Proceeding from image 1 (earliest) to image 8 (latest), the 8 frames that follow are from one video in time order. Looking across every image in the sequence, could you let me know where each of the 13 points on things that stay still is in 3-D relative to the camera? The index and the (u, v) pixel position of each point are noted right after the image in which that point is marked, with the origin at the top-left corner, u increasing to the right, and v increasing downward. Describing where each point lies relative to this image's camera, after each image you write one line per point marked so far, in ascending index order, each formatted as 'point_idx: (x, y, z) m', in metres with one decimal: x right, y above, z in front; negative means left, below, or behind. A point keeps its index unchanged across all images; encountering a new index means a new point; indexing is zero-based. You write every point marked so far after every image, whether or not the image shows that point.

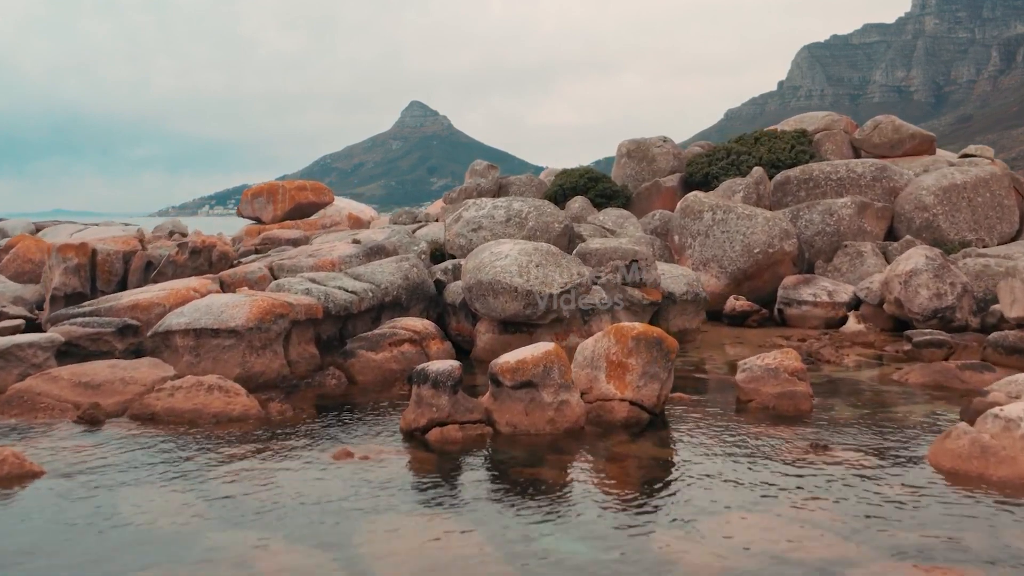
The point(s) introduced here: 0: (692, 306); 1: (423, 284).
0: (+2.9, -0.3, +17.1) m
1: (-1.3, +0.1, +16.4) m
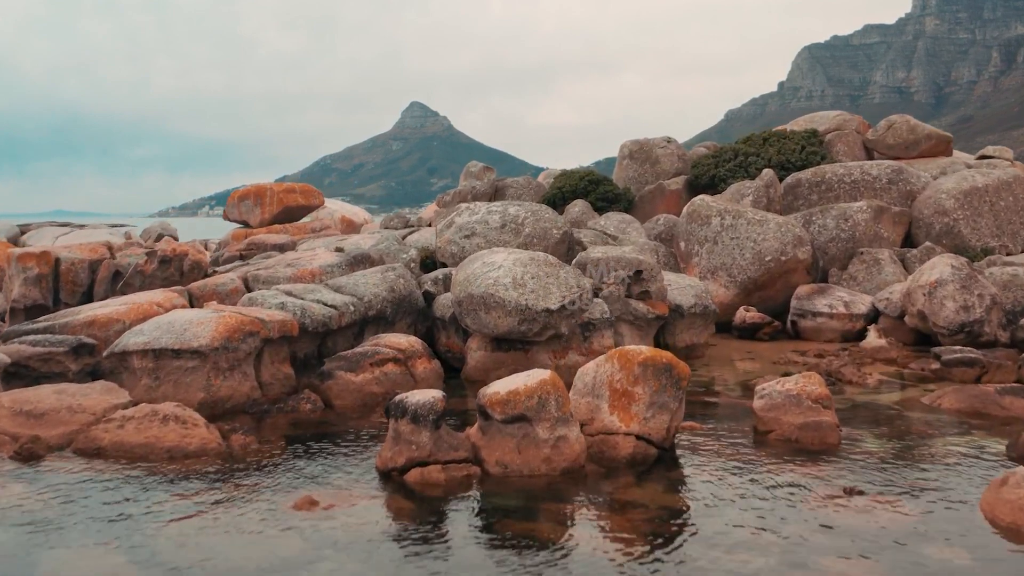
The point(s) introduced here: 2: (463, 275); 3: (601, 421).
0: (+2.8, -0.5, +15.9) m
1: (-1.4, -0.1, +15.2) m
2: (-0.7, +0.2, +14.1) m
3: (+0.8, -1.2, +9.7) m
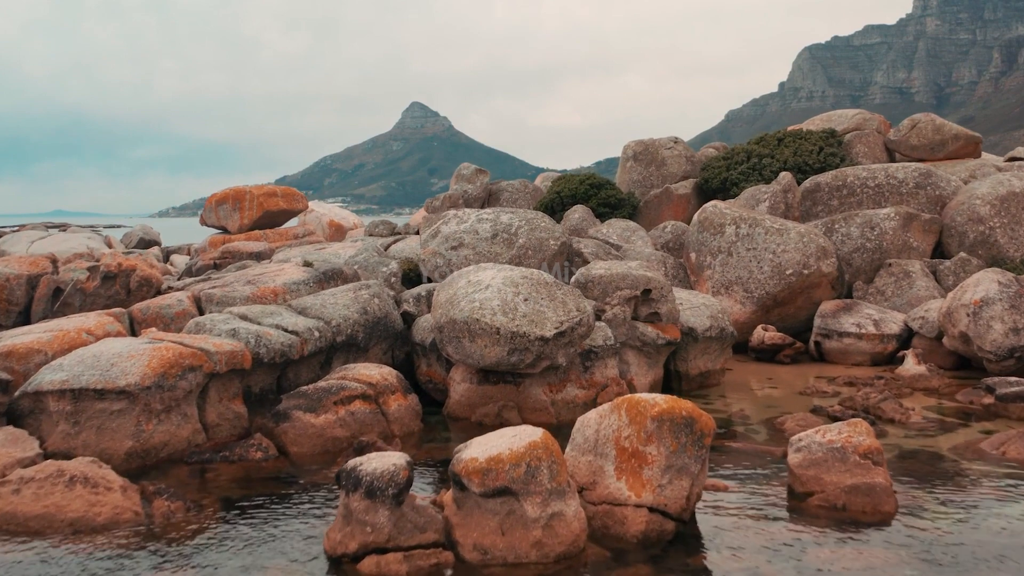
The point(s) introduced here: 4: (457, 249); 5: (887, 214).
0: (+2.7, -0.7, +14.0) m
1: (-1.5, -0.4, +13.3) m
2: (-0.8, -0.1, +12.3) m
3: (+0.7, -1.4, +7.8) m
4: (-0.8, +0.6, +16.3) m
5: (+6.6, +1.3, +19.1) m
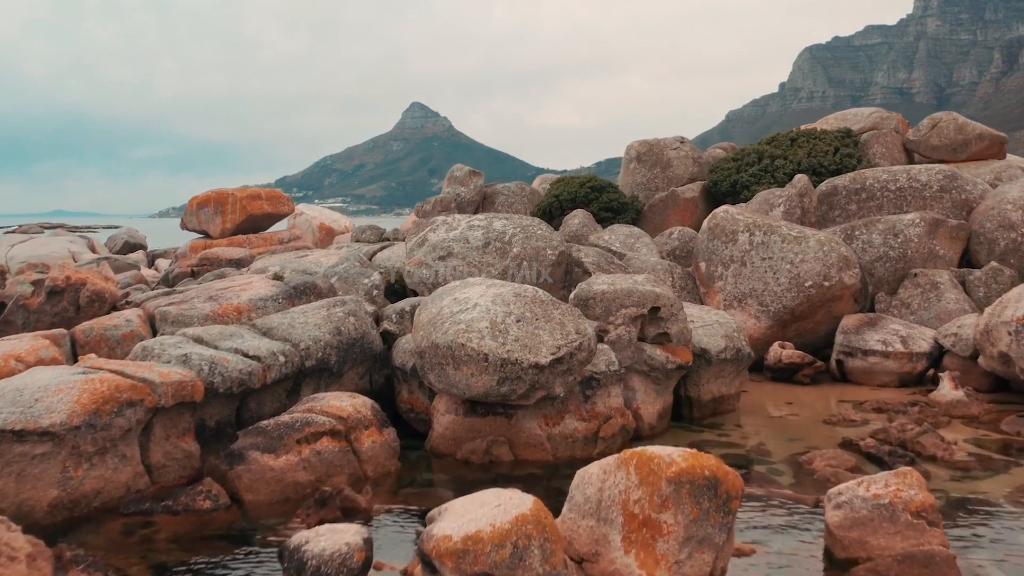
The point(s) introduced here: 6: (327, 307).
0: (+2.6, -0.9, +12.6) m
1: (-1.6, -0.5, +11.9) m
2: (-0.9, -0.3, +10.9) m
3: (+0.6, -1.6, +6.4) m
4: (-0.9, +0.4, +14.8) m
5: (+6.5, +1.1, +17.7) m
6: (-2.0, -0.2, +12.0) m
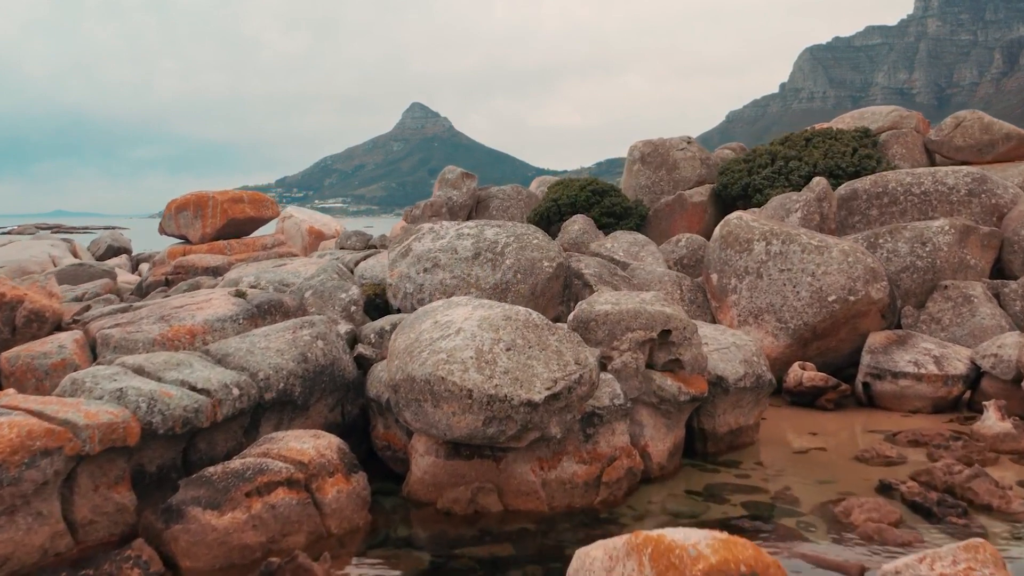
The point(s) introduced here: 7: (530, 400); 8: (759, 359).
0: (+2.5, -1.1, +11.2) m
1: (-1.7, -0.7, +10.5) m
2: (-1.0, -0.5, +9.4) m
3: (+0.5, -1.8, +5.0) m
4: (-1.0, +0.2, +13.4) m
5: (+6.4, +0.9, +16.2) m
6: (-2.1, -0.4, +10.5) m
7: (+0.1, -0.9, +8.5) m
8: (+2.6, -0.7, +11.4) m
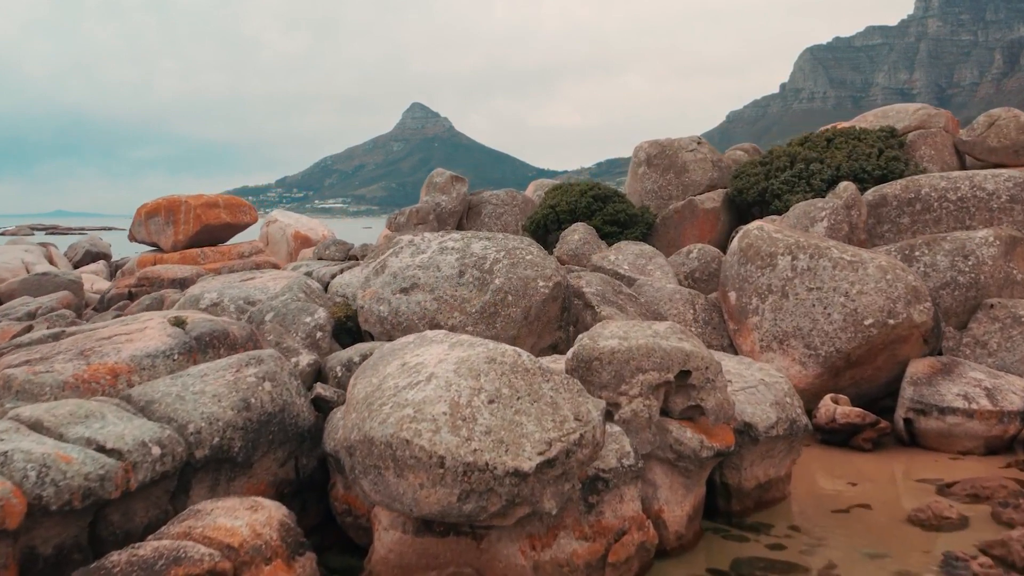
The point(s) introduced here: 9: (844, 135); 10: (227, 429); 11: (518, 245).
0: (+2.4, -1.4, +9.4) m
1: (-1.8, -1.0, +8.7) m
2: (-1.1, -0.7, +7.7) m
3: (+0.4, -2.1, +3.2) m
4: (-1.1, 0.0, +11.7) m
5: (+6.3, +0.7, +14.5) m
6: (-2.2, -0.7, +8.8) m
7: (0.0, -1.1, +6.7) m
8: (+2.5, -1.0, +9.6) m
9: (+5.9, +2.7, +19.3) m
10: (-2.1, -1.1, +8.1) m
11: (+0.1, +0.5, +12.0) m
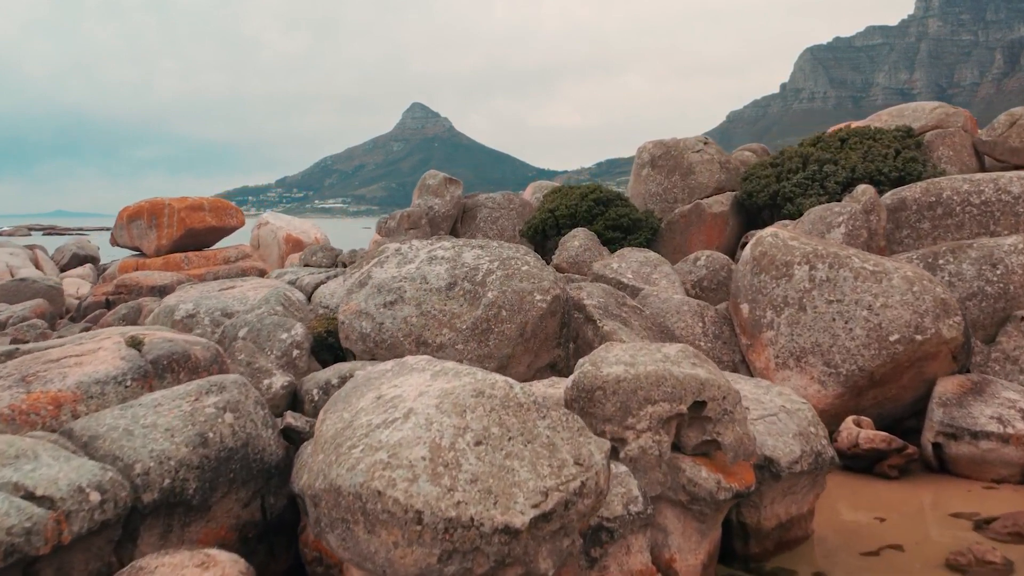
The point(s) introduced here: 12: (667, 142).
0: (+2.3, -1.5, +8.4) m
1: (-1.9, -1.1, +7.8) m
2: (-1.1, -0.9, +6.7) m
3: (+0.3, -2.2, +2.3) m
4: (-1.2, -0.2, +10.7) m
5: (+6.3, +0.5, +13.5) m
6: (-2.3, -0.8, +7.8) m
7: (0.0, -1.3, +5.8) m
8: (+2.4, -1.1, +8.6) m
9: (+5.9, +2.6, +18.3) m
10: (-2.2, -1.2, +7.2) m
11: (0.0, +0.3, +11.0) m
12: (+2.8, +2.6, +19.3) m
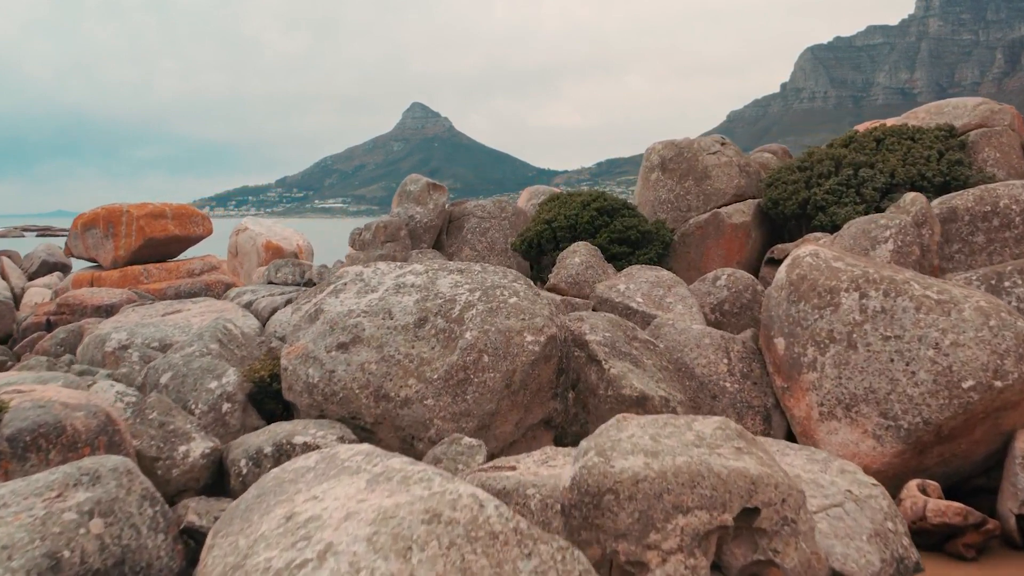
0: (+2.2, -1.8, +6.3) m
1: (-2.0, -1.4, +5.7) m
2: (-1.2, -1.2, +4.6) m
3: (+0.2, -2.5, +0.1) m
4: (-1.3, -0.5, +8.6) m
5: (+6.2, +0.2, +11.4) m
6: (-2.4, -1.1, +5.7) m
7: (-0.1, -1.6, +3.7) m
8: (+2.3, -1.4, +6.5) m
9: (+5.7, +2.3, +16.2) m
10: (-2.3, -1.5, +5.1) m
11: (-0.1, 0.0, +8.9) m
12: (+2.6, +2.3, +17.2) m
